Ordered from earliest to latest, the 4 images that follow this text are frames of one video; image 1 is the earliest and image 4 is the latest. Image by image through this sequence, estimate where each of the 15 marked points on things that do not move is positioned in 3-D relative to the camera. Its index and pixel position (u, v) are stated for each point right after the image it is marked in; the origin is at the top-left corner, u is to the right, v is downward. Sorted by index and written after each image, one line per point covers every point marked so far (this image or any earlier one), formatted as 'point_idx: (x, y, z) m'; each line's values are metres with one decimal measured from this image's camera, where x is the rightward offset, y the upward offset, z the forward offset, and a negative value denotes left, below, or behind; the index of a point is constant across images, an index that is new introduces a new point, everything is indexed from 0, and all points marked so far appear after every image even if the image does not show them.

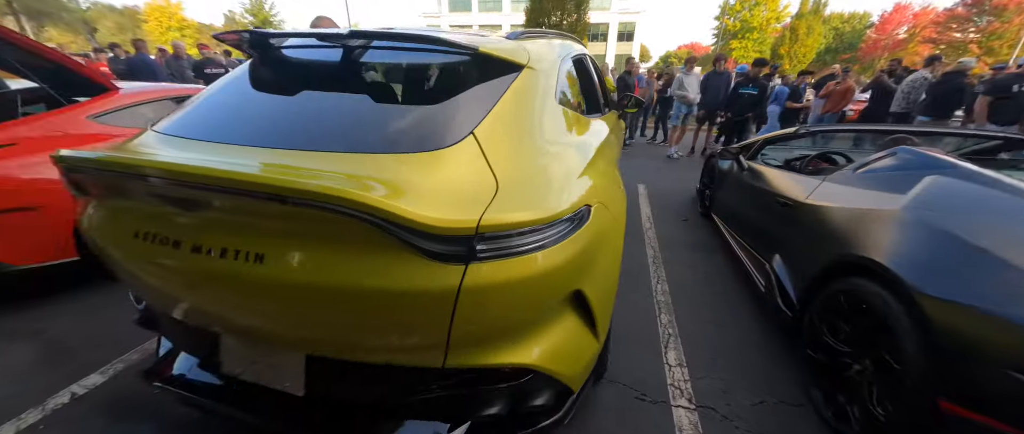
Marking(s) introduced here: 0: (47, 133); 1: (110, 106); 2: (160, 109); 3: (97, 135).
0: (-3.0, +0.5, +2.3) m
1: (-3.1, +0.8, +2.7) m
2: (-3.0, +0.9, +3.0) m
3: (-2.9, +0.6, +2.5) m
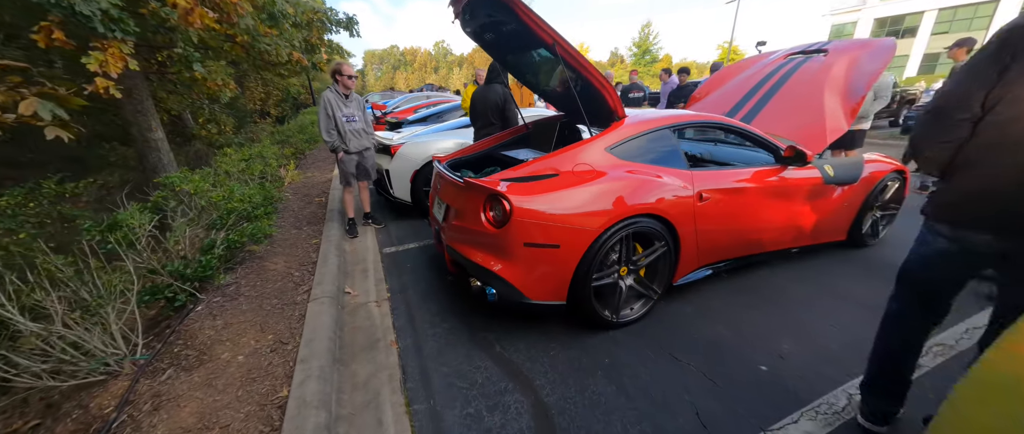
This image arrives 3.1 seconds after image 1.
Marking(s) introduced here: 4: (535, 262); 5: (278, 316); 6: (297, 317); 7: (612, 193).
0: (+0.4, +0.3, +2.2) m
1: (+0.8, +0.5, +2.4) m
2: (+1.1, +0.5, +2.6) m
3: (+0.6, +0.3, +2.3) m
4: (+0.1, -0.3, +2.0) m
5: (-1.5, -0.6, +2.3) m
6: (-1.4, -0.7, +2.3) m
7: (+0.6, +0.1, +2.1) m
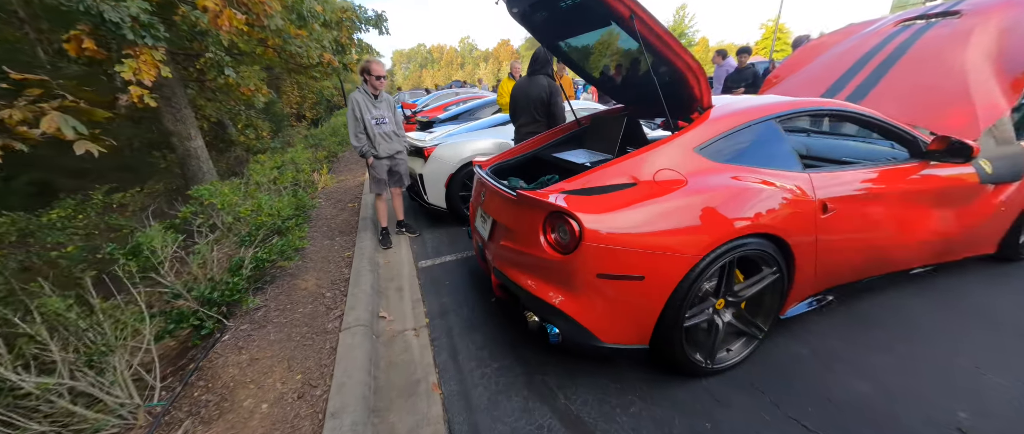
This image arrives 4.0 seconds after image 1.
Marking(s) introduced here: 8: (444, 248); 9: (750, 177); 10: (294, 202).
0: (+0.8, +0.2, +1.8) m
1: (+1.1, +0.4, +2.0) m
2: (+1.5, +0.5, +2.1) m
3: (+1.0, +0.2, +1.8) m
4: (+0.5, -0.4, +1.6) m
5: (-1.2, -0.8, +2.0) m
6: (-1.1, -0.8, +2.0) m
7: (+0.9, 0.0, +1.7) m
8: (-0.7, -0.3, +3.5) m
9: (+1.3, +0.2, +1.9) m
10: (-2.3, +0.2, +3.7) m
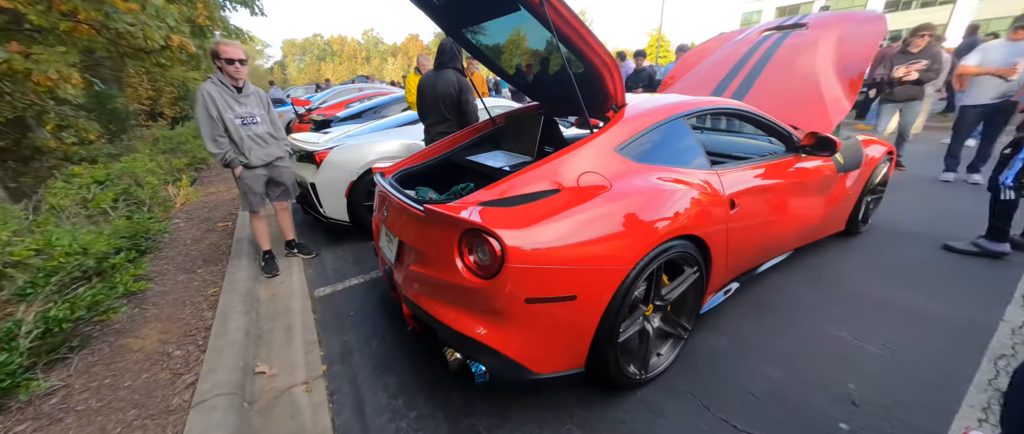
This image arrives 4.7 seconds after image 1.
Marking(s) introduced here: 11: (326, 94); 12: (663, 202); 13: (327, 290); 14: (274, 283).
0: (+0.3, +0.2, +1.6) m
1: (+0.6, +0.4, +1.9) m
2: (+0.9, +0.5, +2.1) m
3: (+0.5, +0.2, +1.7) m
4: (+0.1, -0.4, +1.4) m
5: (-1.5, -0.9, +1.5) m
6: (-1.4, -0.9, +1.5) m
7: (+0.5, 0.0, +1.6) m
8: (-1.4, -0.4, +3.0) m
9: (+0.8, +0.2, +1.8) m
10: (-3.1, -0.1, +2.8) m
11: (-6.7, +4.4, +12.7) m
12: (+0.7, +0.1, +1.6) m
13: (-1.4, -0.6, +2.7) m
14: (-1.9, -0.5, +2.8) m
